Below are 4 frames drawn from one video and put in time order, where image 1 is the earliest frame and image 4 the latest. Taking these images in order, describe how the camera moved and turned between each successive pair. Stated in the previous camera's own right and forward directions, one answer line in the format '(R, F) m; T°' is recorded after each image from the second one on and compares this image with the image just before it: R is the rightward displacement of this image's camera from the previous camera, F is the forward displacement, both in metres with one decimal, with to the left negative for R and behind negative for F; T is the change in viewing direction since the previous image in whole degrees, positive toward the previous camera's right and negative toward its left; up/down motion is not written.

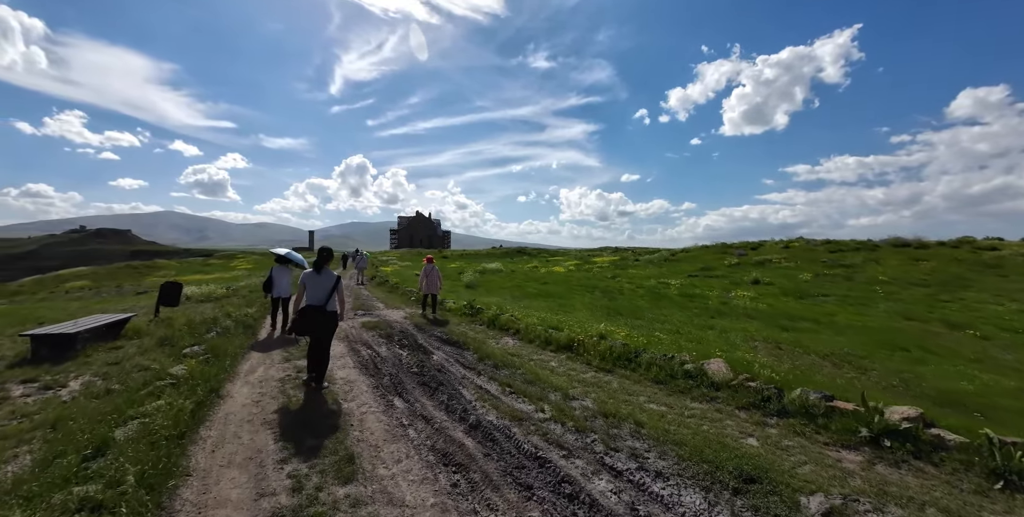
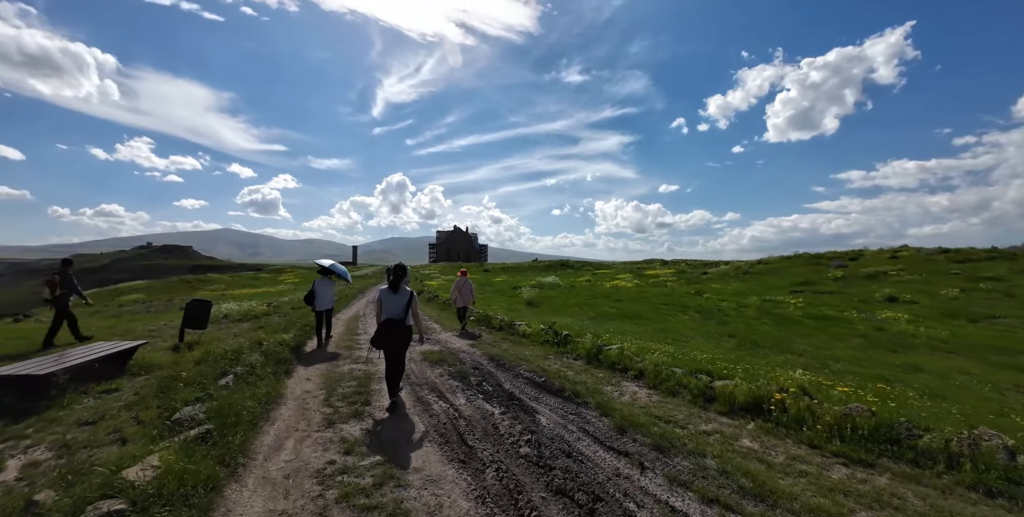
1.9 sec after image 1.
(-2.4, +4.3) m; -5°
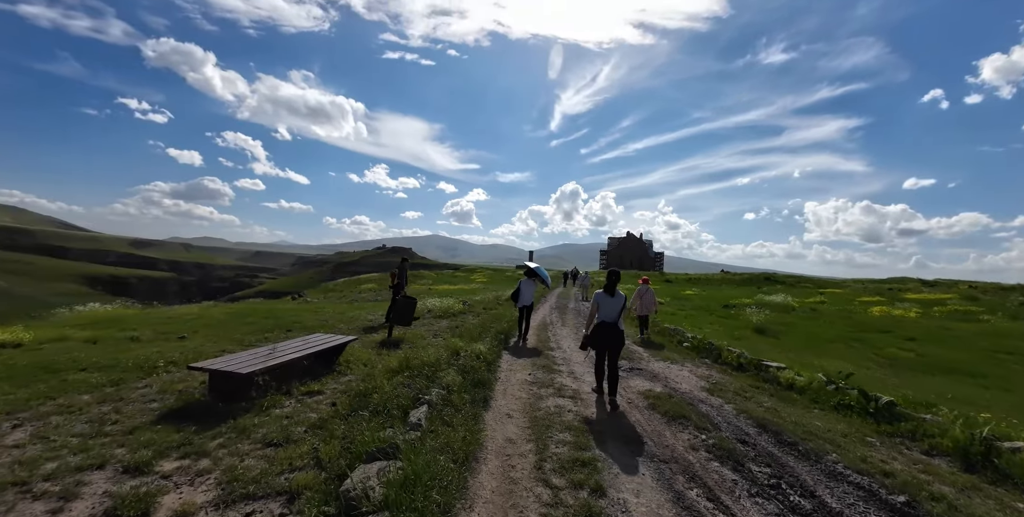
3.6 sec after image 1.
(-2.2, +3.3) m; -24°
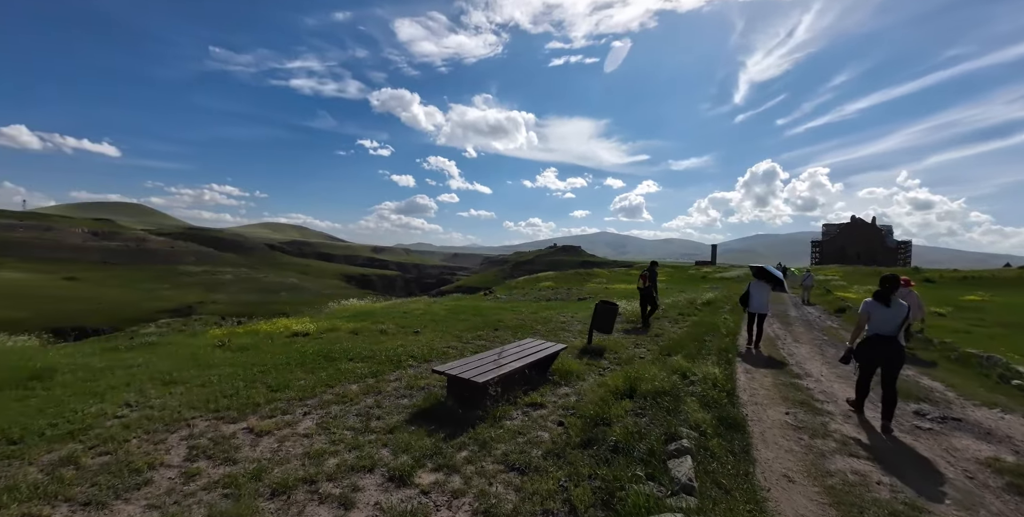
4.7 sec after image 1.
(-1.4, +1.0) m; -25°
